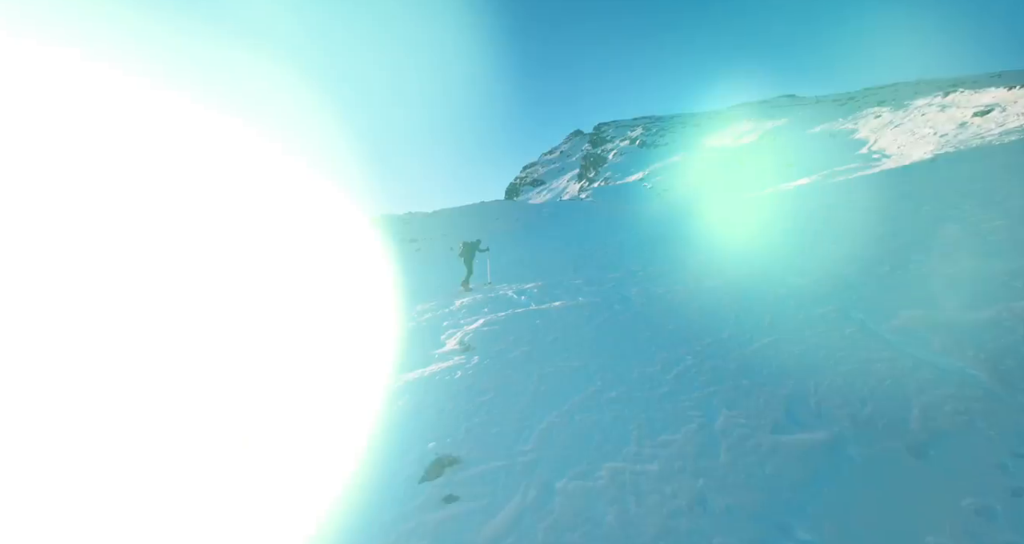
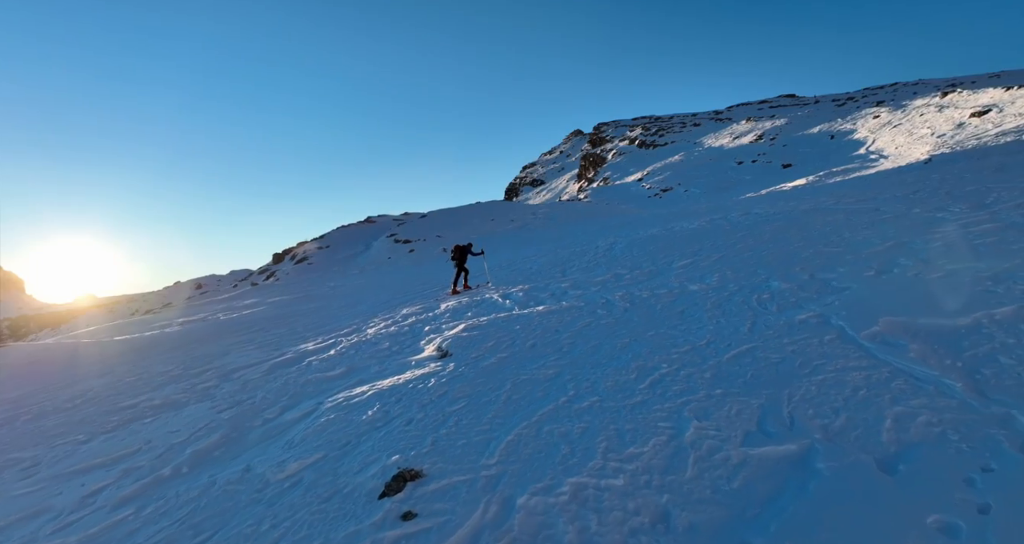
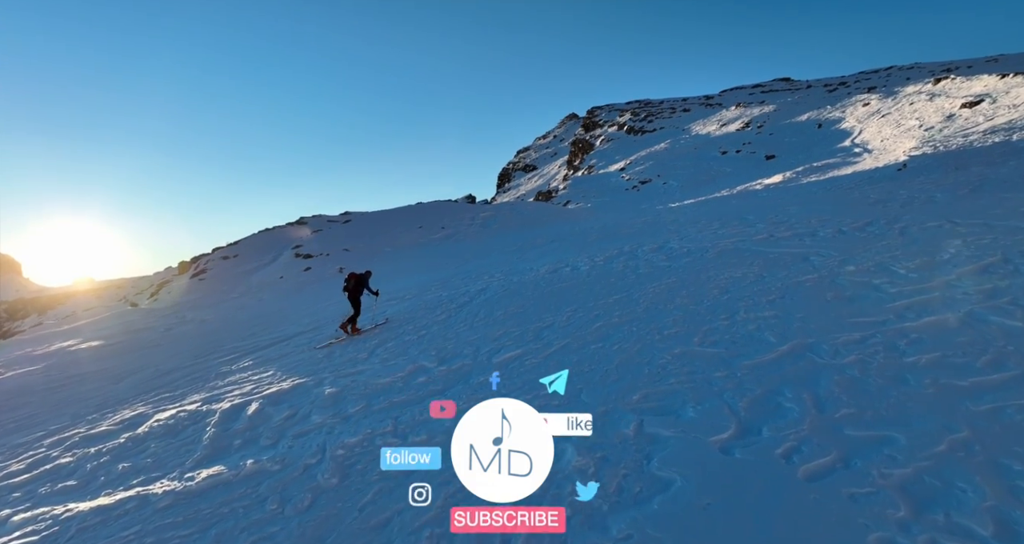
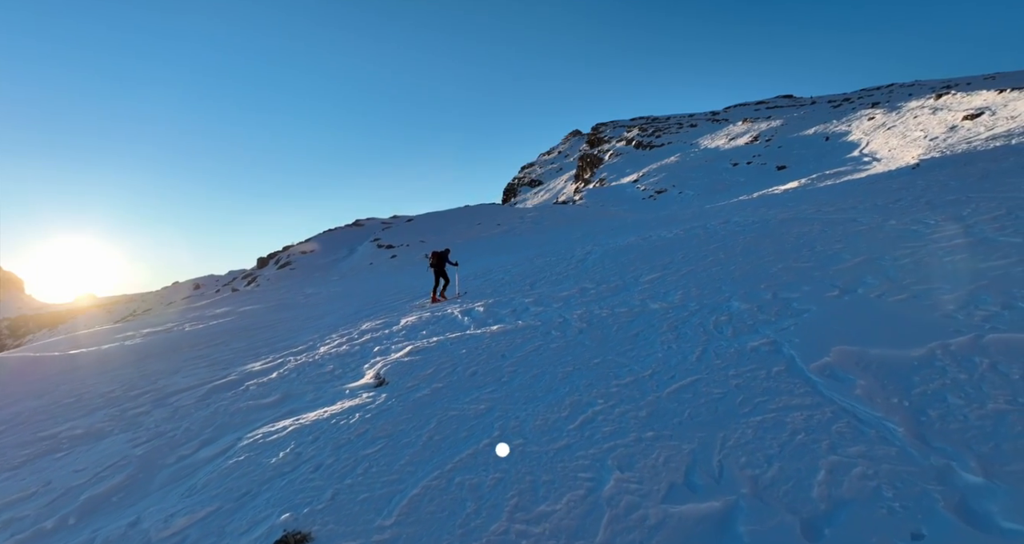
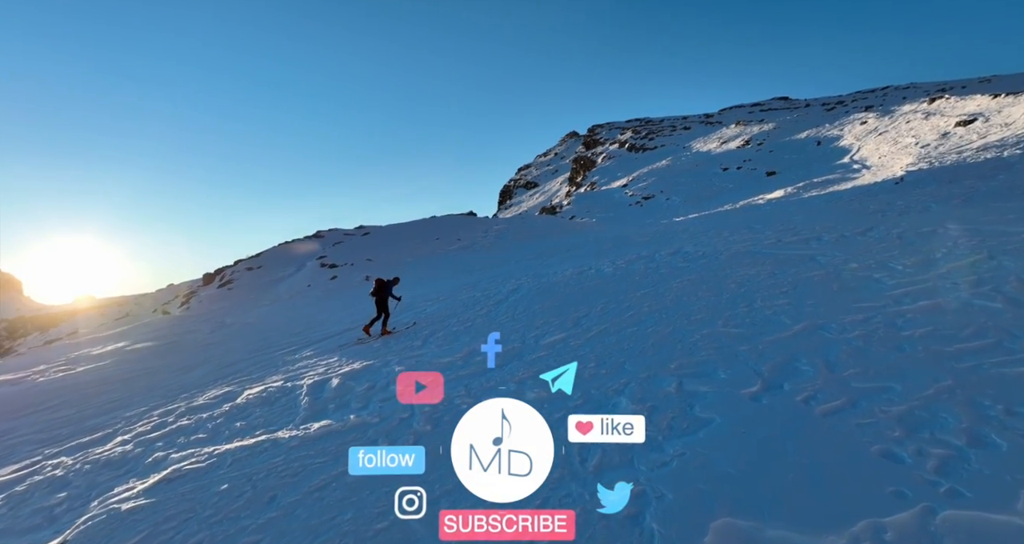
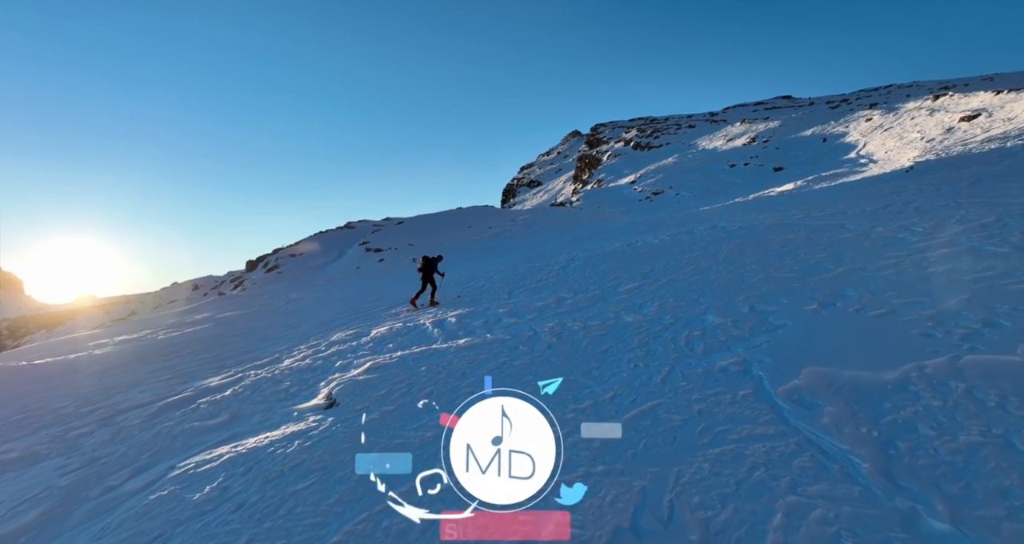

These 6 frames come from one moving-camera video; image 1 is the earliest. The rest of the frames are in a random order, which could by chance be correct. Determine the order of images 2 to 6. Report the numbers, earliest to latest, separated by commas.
2, 4, 6, 5, 3
